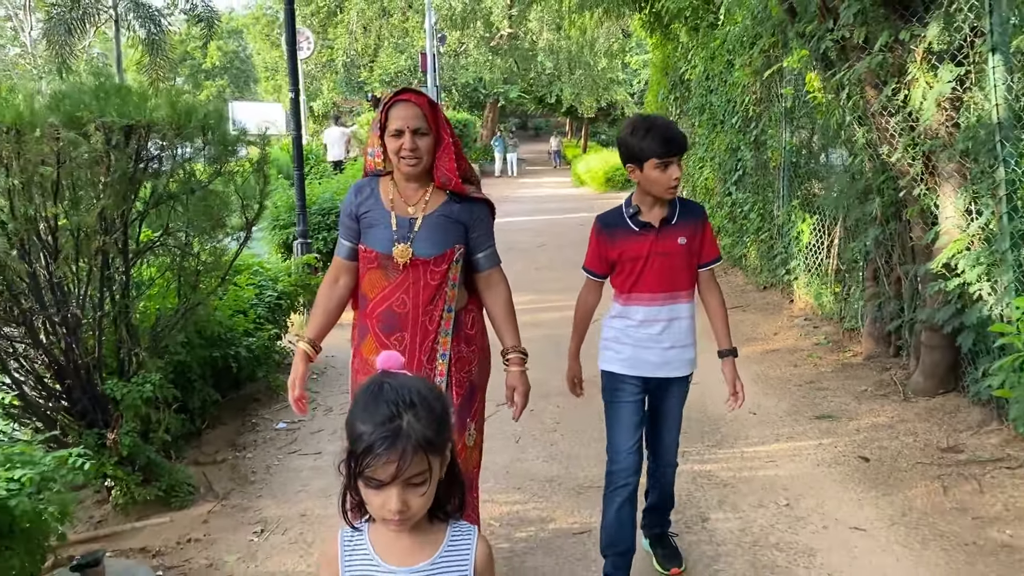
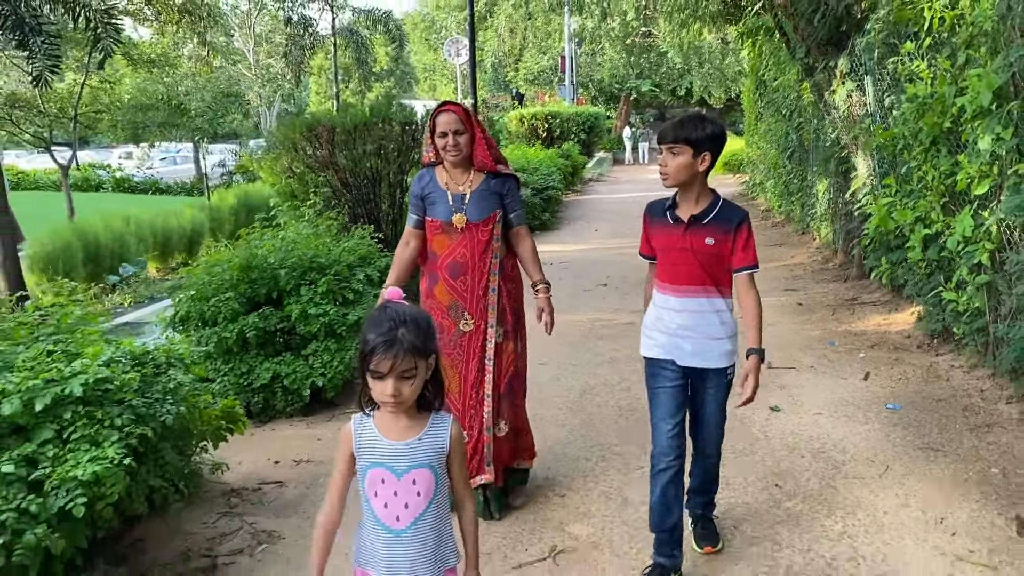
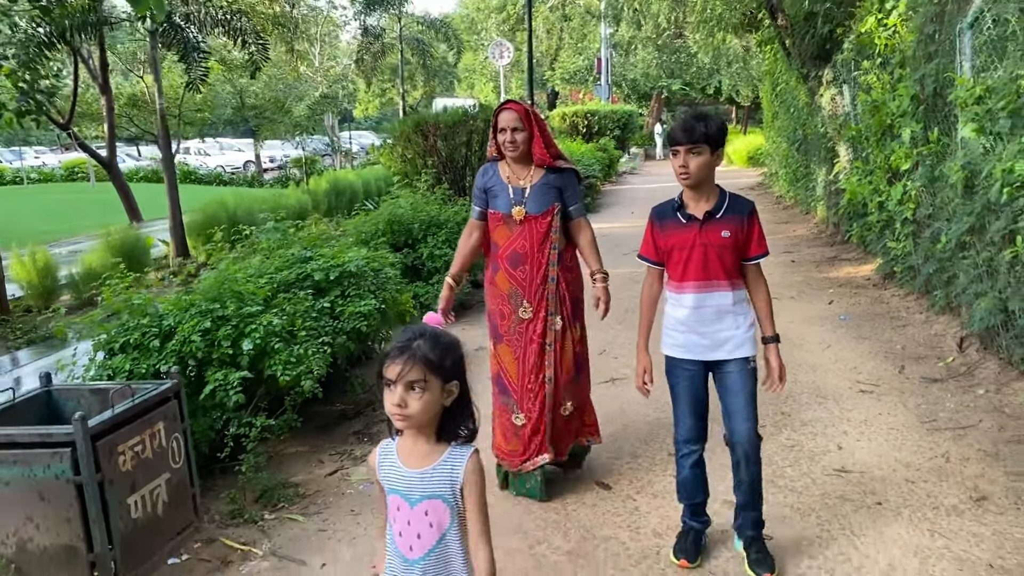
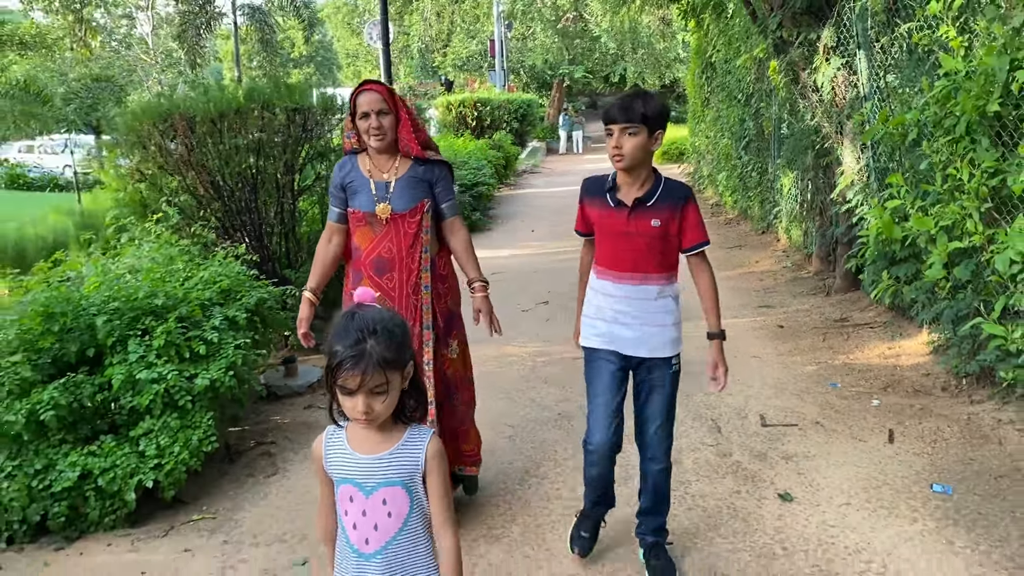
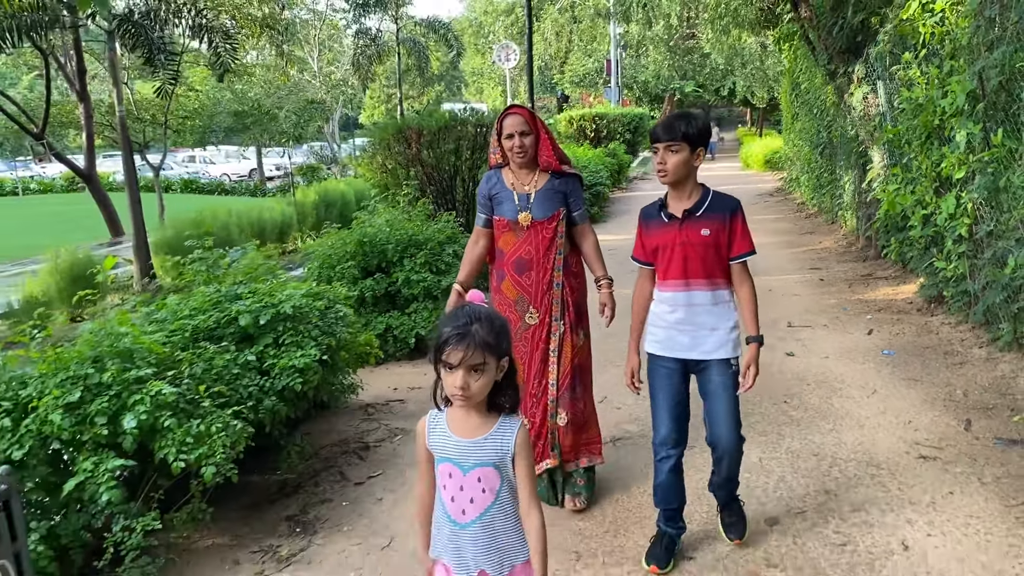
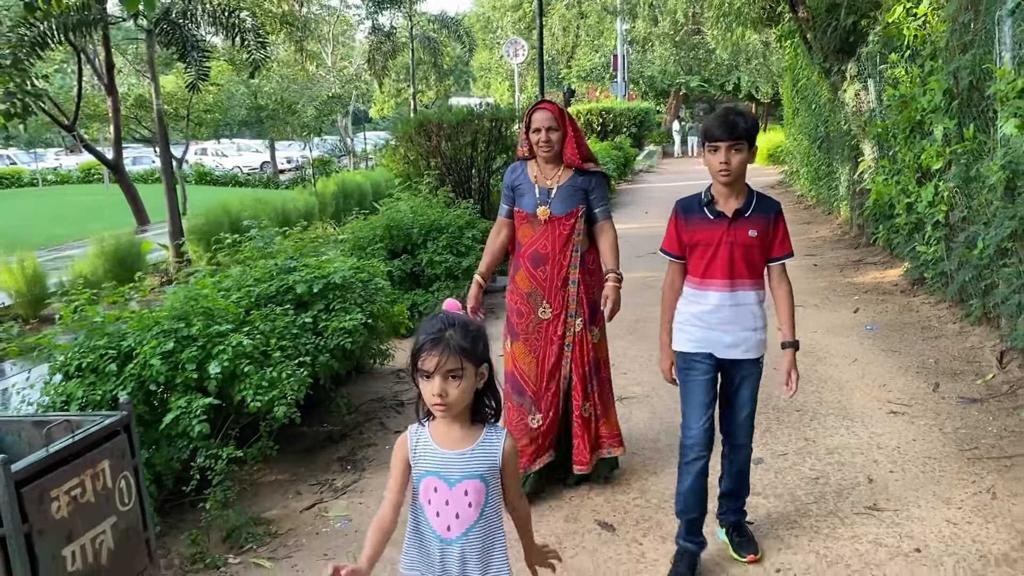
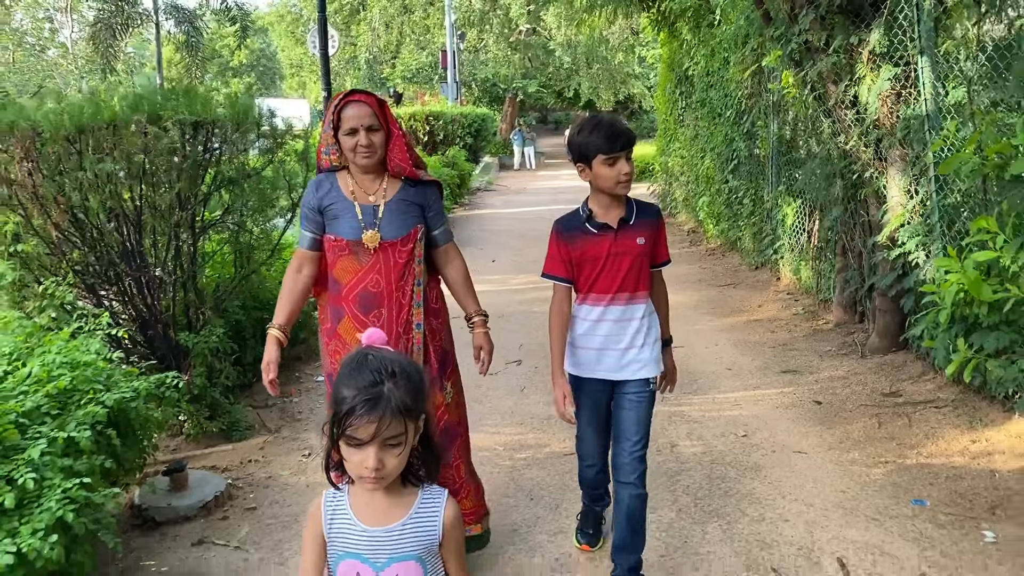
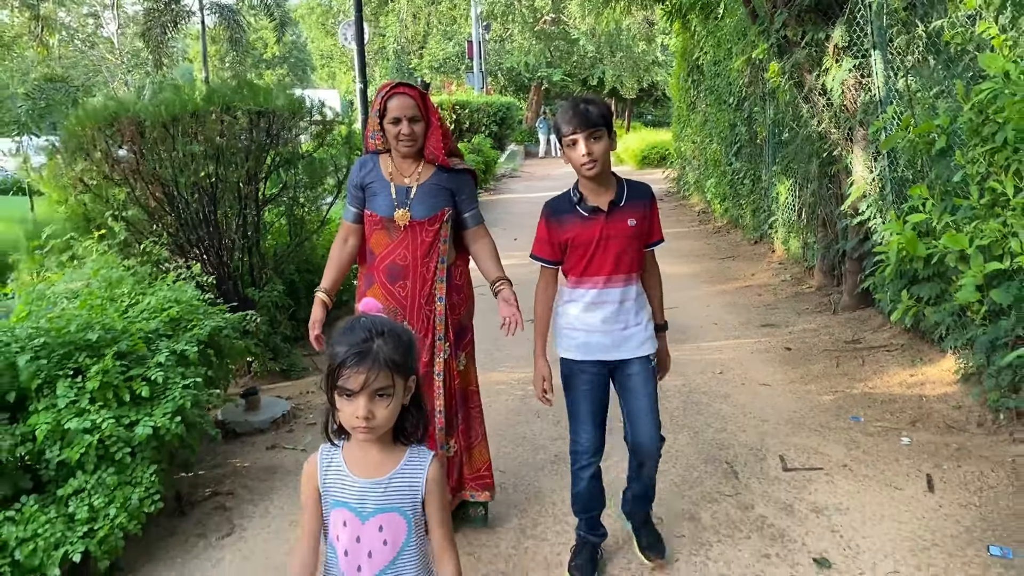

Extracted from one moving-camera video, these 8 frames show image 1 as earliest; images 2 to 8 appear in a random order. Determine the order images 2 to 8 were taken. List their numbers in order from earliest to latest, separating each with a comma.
7, 8, 4, 2, 5, 6, 3
